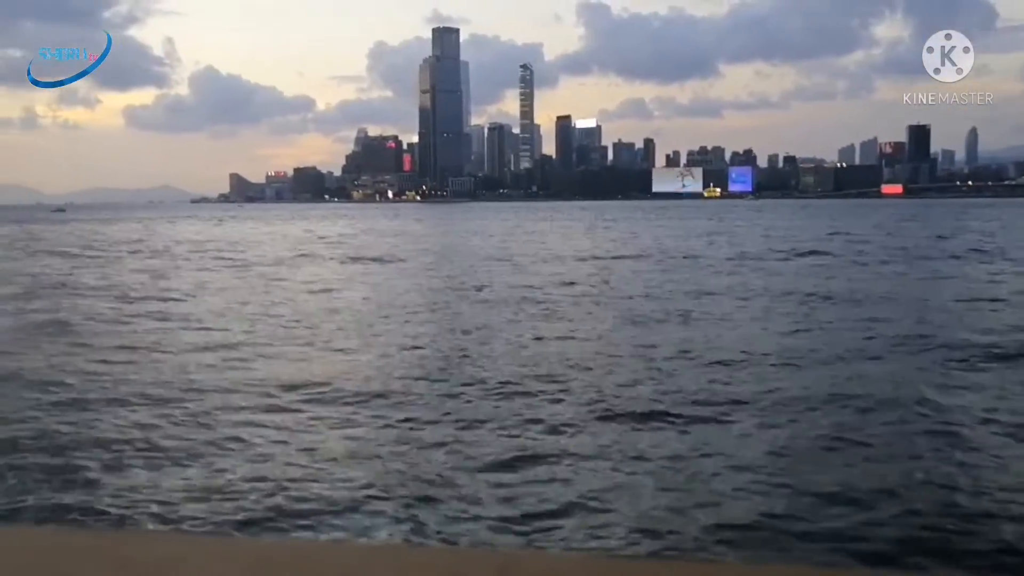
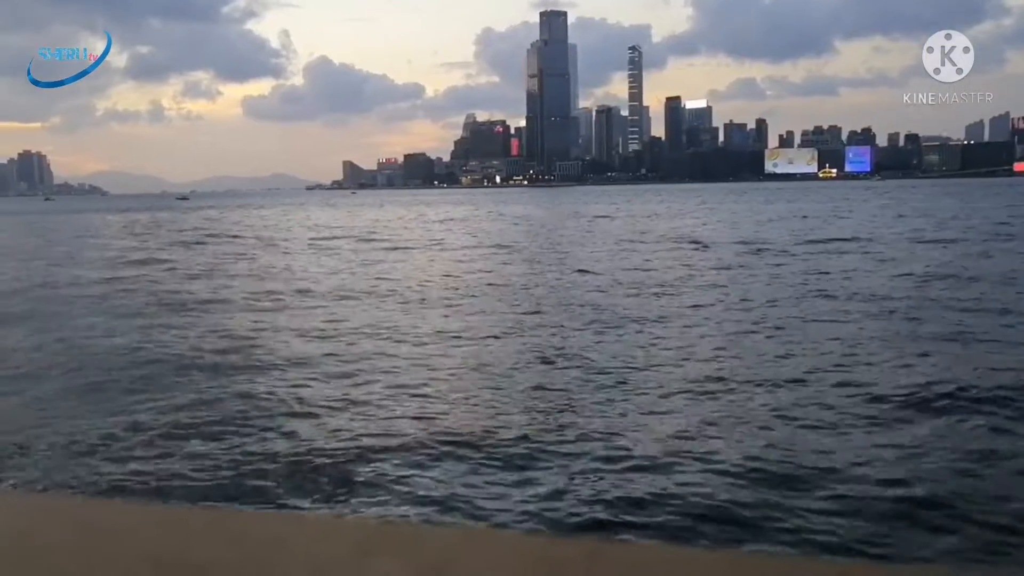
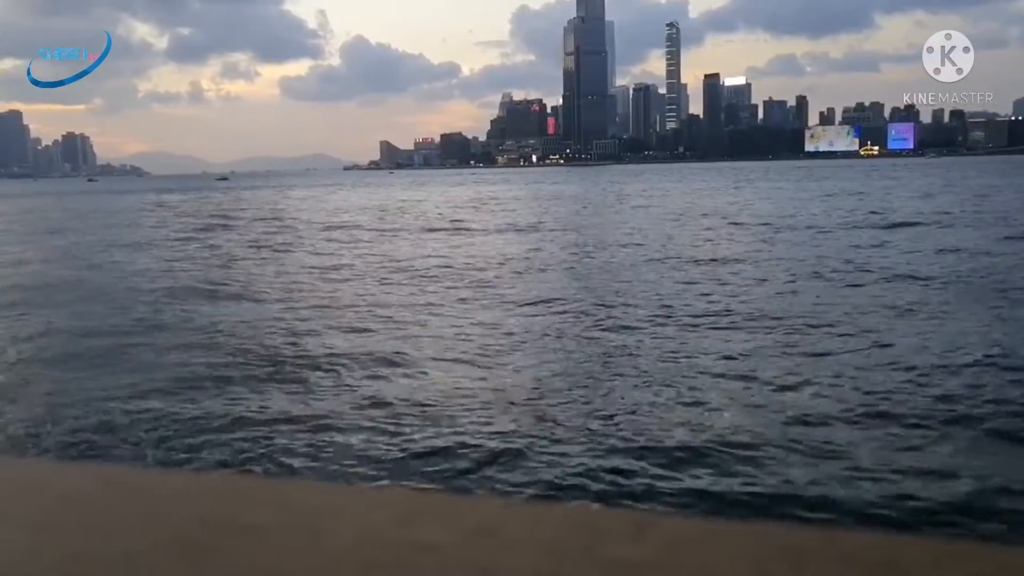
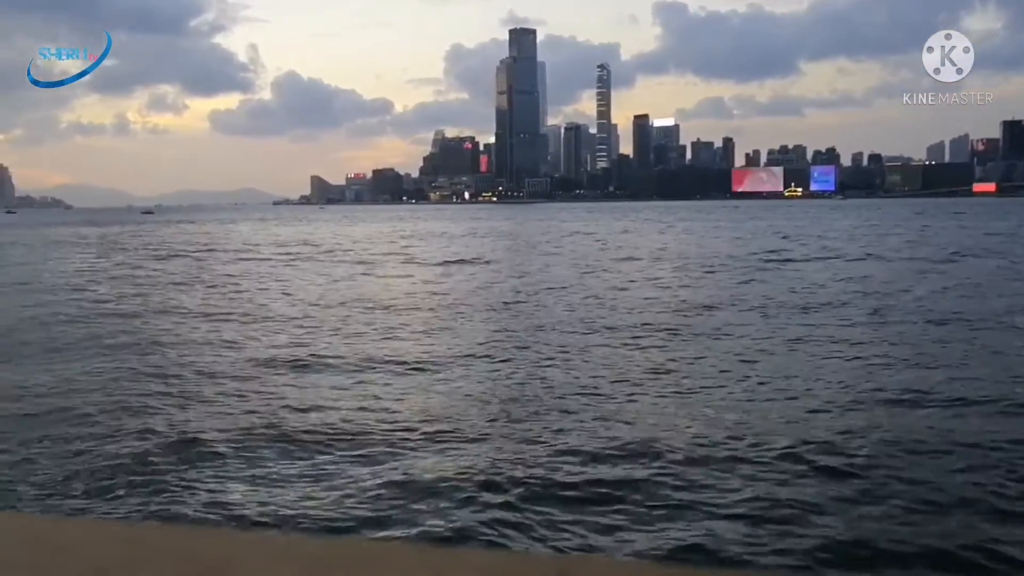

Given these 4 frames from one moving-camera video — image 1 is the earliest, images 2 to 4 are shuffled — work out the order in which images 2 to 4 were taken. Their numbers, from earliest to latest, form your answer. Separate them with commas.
4, 2, 3
